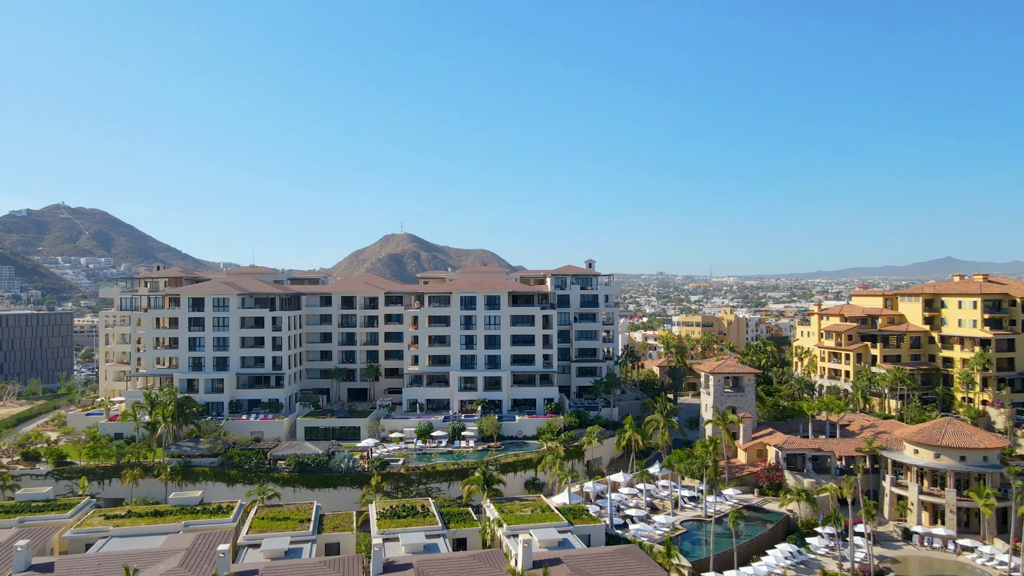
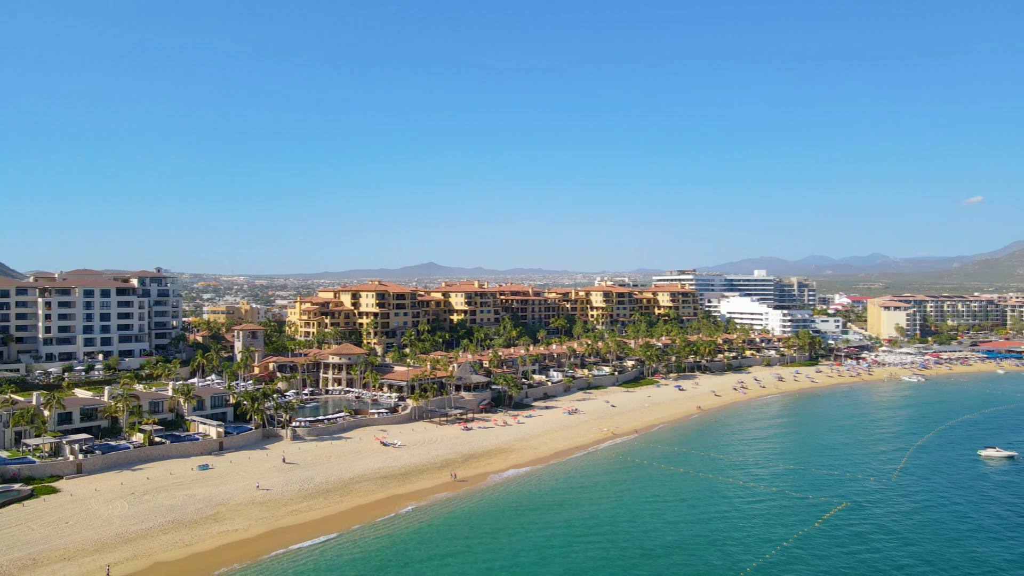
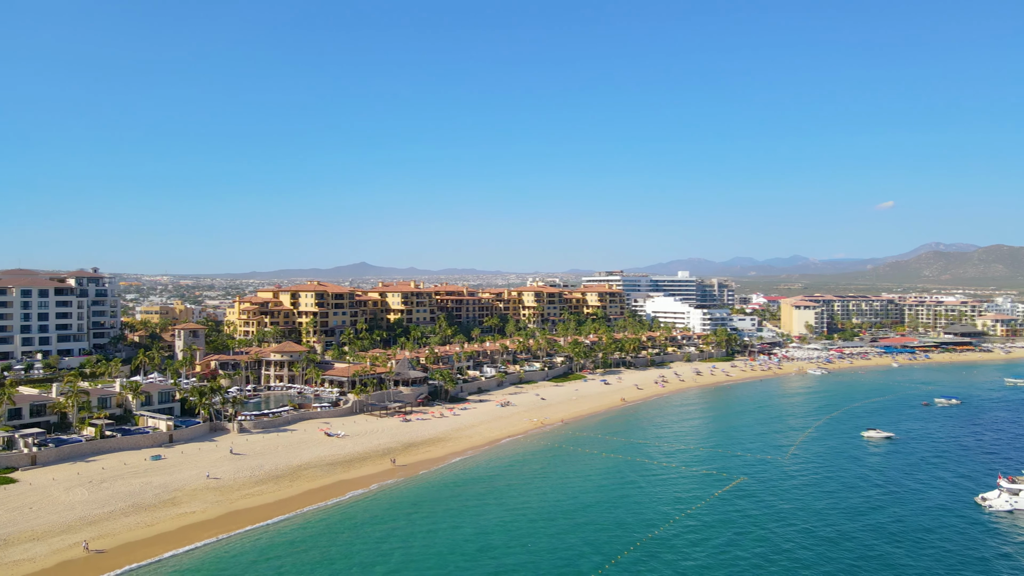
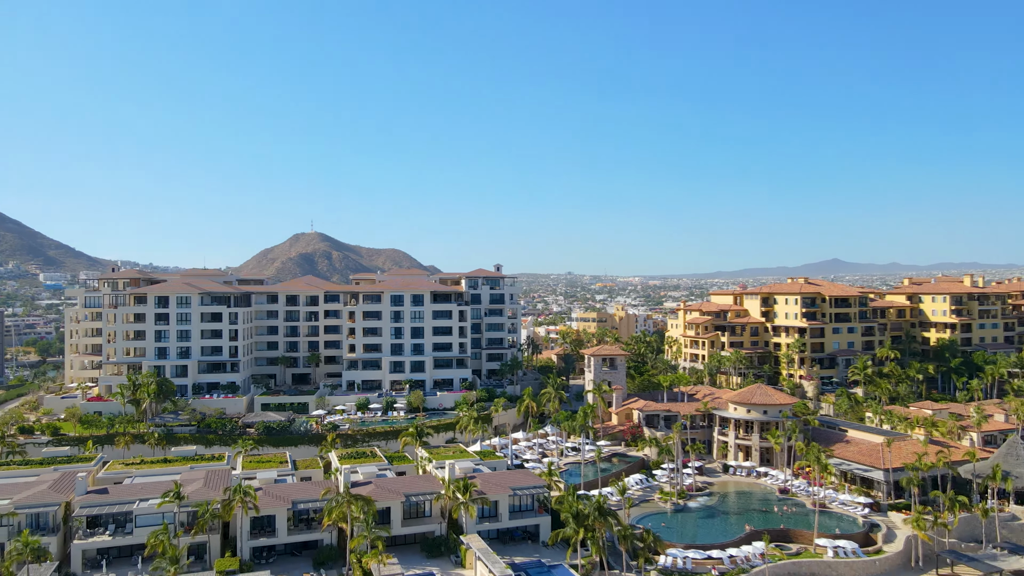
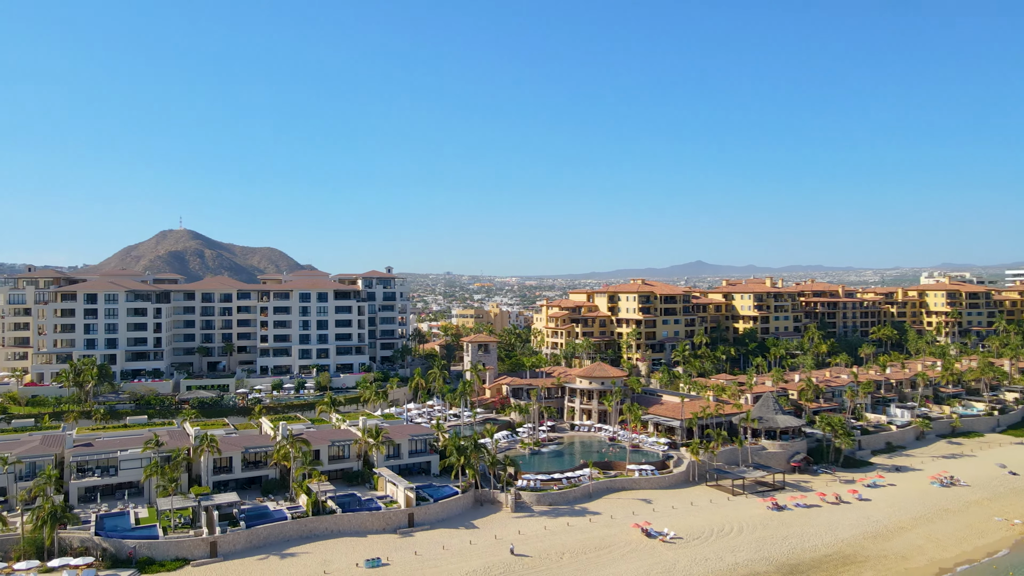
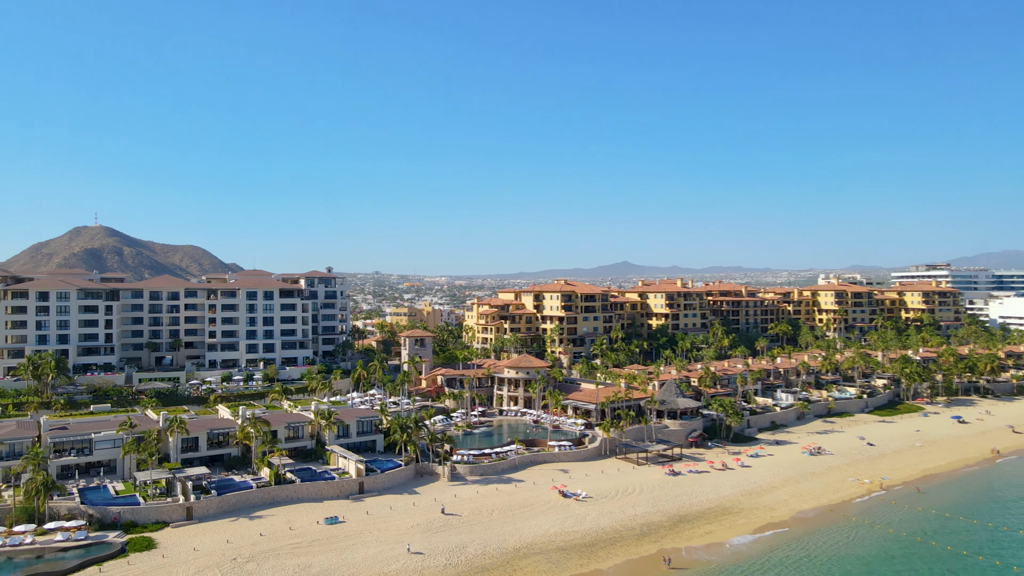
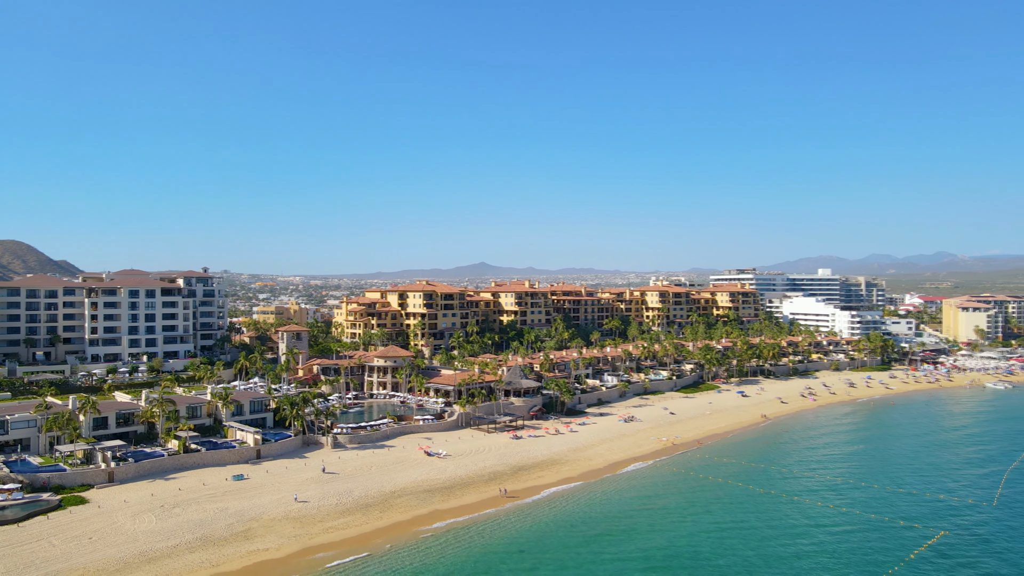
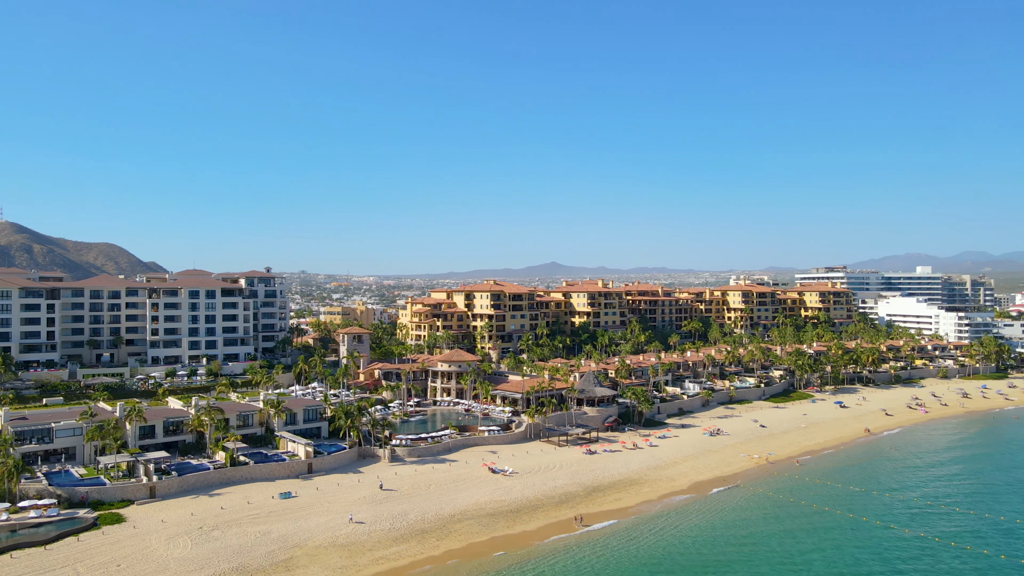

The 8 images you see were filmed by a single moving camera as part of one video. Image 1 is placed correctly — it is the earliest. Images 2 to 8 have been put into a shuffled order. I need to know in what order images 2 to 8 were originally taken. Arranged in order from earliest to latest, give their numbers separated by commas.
4, 5, 6, 8, 7, 2, 3
